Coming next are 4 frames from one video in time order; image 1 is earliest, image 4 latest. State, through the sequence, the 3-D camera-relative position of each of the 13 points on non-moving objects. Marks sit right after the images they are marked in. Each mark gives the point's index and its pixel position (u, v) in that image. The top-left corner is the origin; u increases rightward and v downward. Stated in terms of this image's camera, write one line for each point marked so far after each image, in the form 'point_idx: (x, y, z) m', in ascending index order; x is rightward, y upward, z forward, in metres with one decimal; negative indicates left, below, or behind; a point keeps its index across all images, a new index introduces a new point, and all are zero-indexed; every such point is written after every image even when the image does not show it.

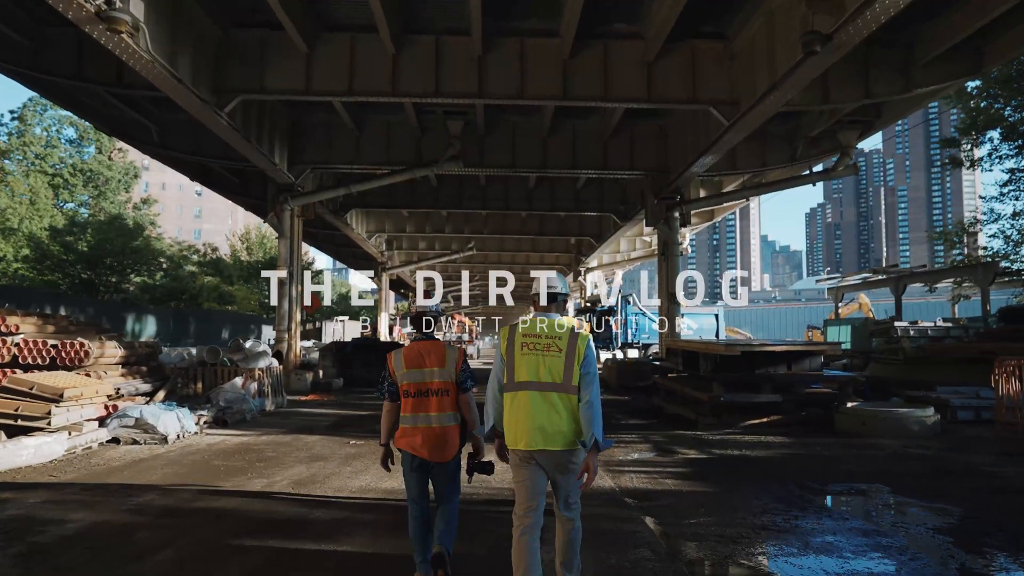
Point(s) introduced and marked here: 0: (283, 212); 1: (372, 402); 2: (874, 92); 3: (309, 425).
0: (-6.3, +2.1, +19.3) m
1: (-3.2, -2.6, +15.8) m
2: (+7.4, +4.0, +14.3) m
3: (-3.3, -2.2, +11.2) m
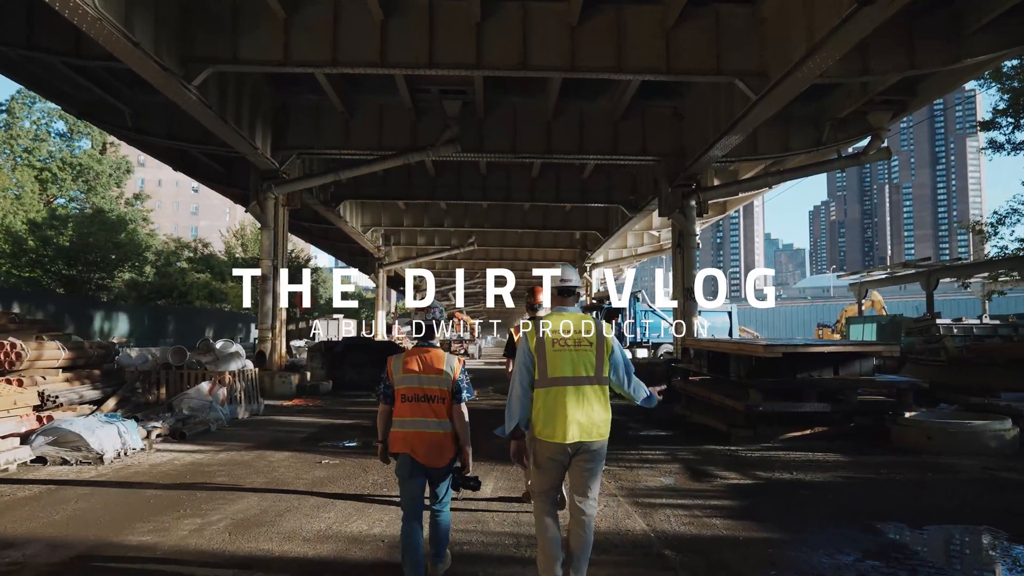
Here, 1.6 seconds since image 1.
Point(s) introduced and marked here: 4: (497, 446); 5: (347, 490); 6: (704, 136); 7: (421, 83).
0: (-6.3, +2.2, +17.8) m
1: (-3.2, -2.5, +14.4) m
2: (+7.5, +4.1, +12.8) m
3: (-3.2, -2.1, +9.7) m
4: (-0.2, -2.2, +9.9) m
5: (-1.5, -1.9, +6.5) m
6: (+4.5, +3.5, +16.3) m
7: (-2.1, +4.7, +16.3) m
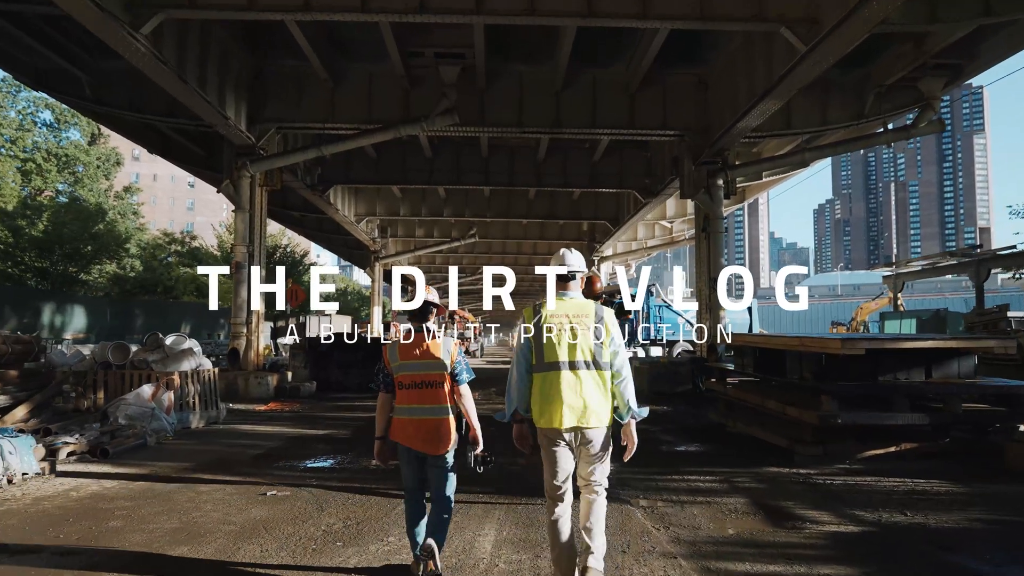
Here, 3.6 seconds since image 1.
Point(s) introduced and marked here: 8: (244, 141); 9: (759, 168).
0: (-6.1, +2.5, +15.9) m
1: (-3.1, -2.2, +12.5) m
2: (+7.6, +4.4, +10.9) m
3: (-3.1, -1.9, +7.9) m
4: (-0.1, -2.0, +7.9) m
5: (-1.5, -1.7, +4.6) m
6: (+4.6, +3.8, +14.4) m
7: (-2.0, +5.0, +14.4) m
8: (-6.0, +3.3, +15.6) m
9: (+5.6, +2.7, +15.9) m
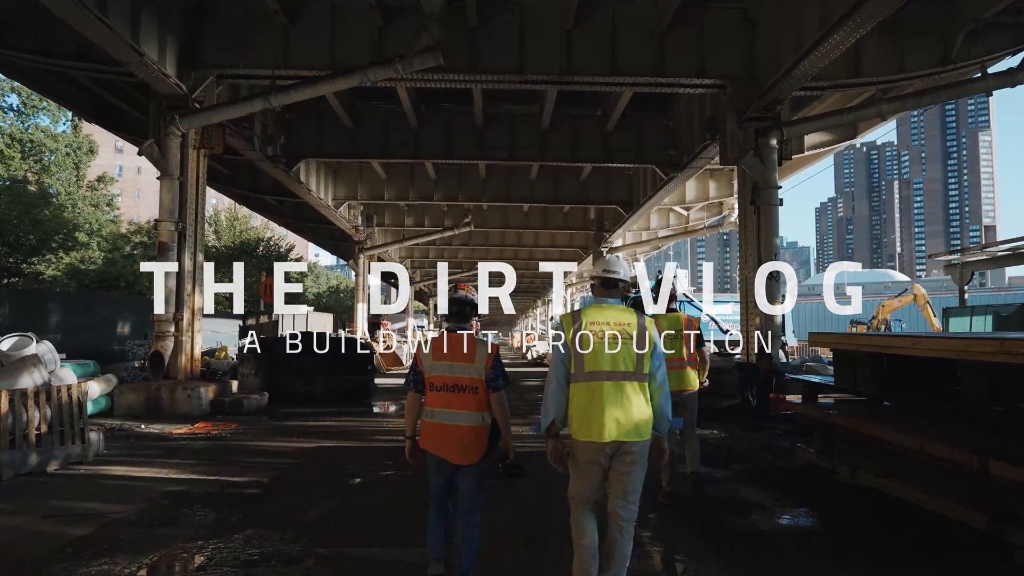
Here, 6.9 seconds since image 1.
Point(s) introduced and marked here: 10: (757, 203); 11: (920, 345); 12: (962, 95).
0: (-6.2, +2.7, +12.7) m
1: (-3.1, -2.0, +9.3) m
2: (+7.5, +4.6, +7.7) m
3: (-3.2, -1.6, +4.6) m
4: (-0.1, -1.8, +4.7) m
5: (-1.5, -1.5, +1.4) m
6: (+4.6, +4.0, +11.2) m
7: (-2.0, +5.2, +11.1) m
8: (-6.0, +3.5, +12.3) m
9: (+5.6, +2.9, +12.7) m
10: (+4.6, +1.6, +13.5) m
11: (+3.1, -0.4, +5.4) m
12: (+7.8, +3.4, +12.2) m
